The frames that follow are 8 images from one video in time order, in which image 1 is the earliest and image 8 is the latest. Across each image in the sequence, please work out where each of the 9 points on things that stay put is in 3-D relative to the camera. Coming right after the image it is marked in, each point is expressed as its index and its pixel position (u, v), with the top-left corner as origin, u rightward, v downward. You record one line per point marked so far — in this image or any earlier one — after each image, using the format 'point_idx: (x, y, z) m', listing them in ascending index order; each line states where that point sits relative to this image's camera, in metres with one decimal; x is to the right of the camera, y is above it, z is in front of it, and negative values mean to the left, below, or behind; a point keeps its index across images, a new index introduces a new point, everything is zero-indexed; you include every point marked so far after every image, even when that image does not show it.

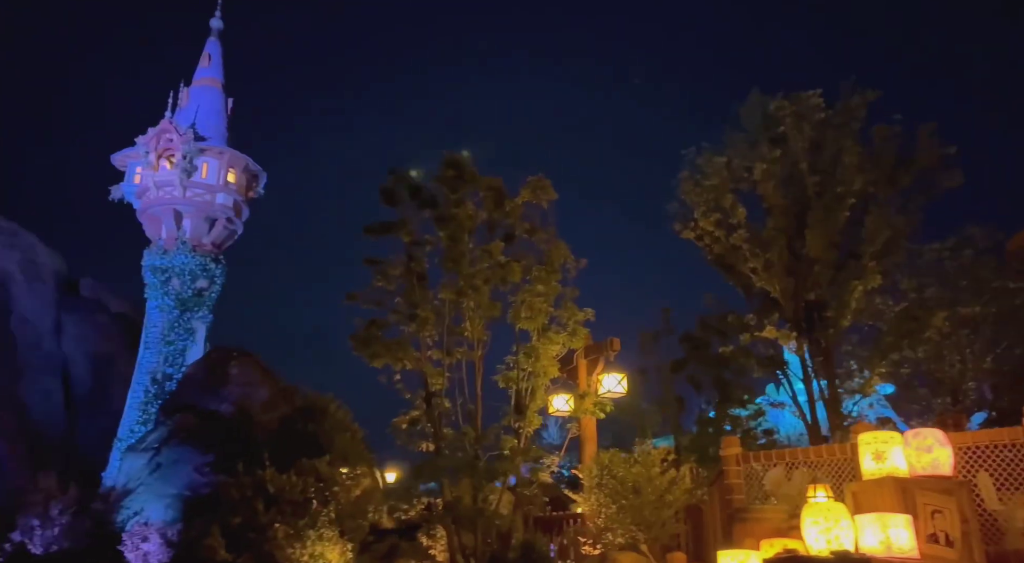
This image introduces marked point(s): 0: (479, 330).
0: (-0.5, -0.7, +9.7) m
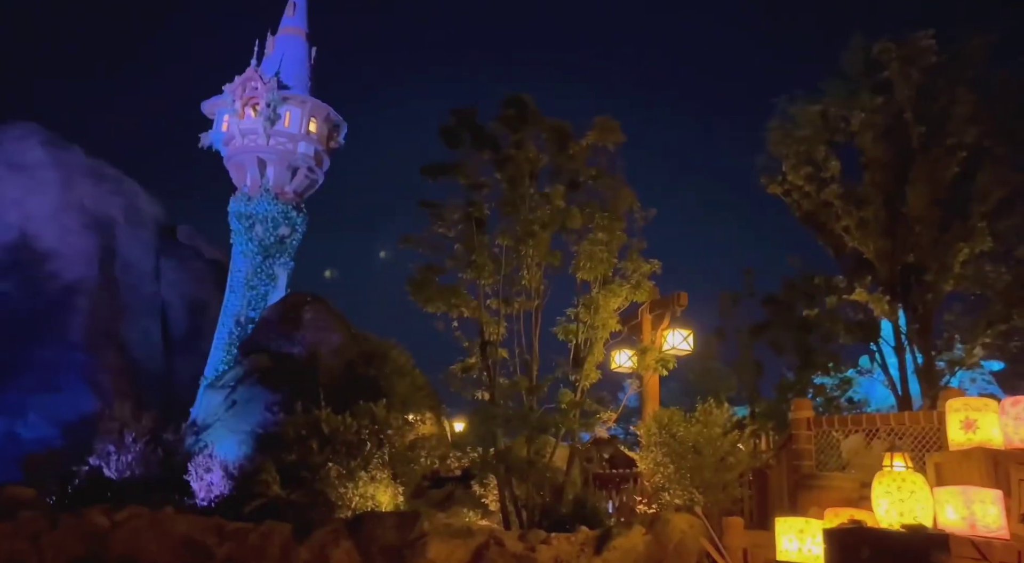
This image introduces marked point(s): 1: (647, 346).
0: (+0.3, 0.0, +9.3) m
1: (+1.8, -0.9, +9.4) m
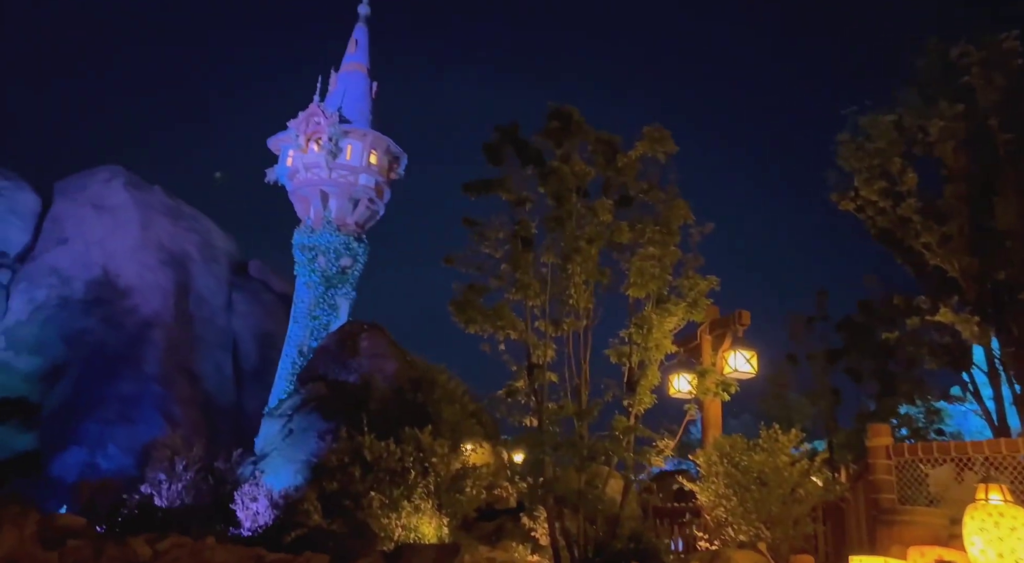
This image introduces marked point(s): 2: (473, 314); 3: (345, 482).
0: (+0.9, -0.2, +8.9) m
1: (+2.5, -1.1, +8.8) m
2: (-0.5, -0.4, +8.8) m
3: (-2.4, -2.8, +9.8) m
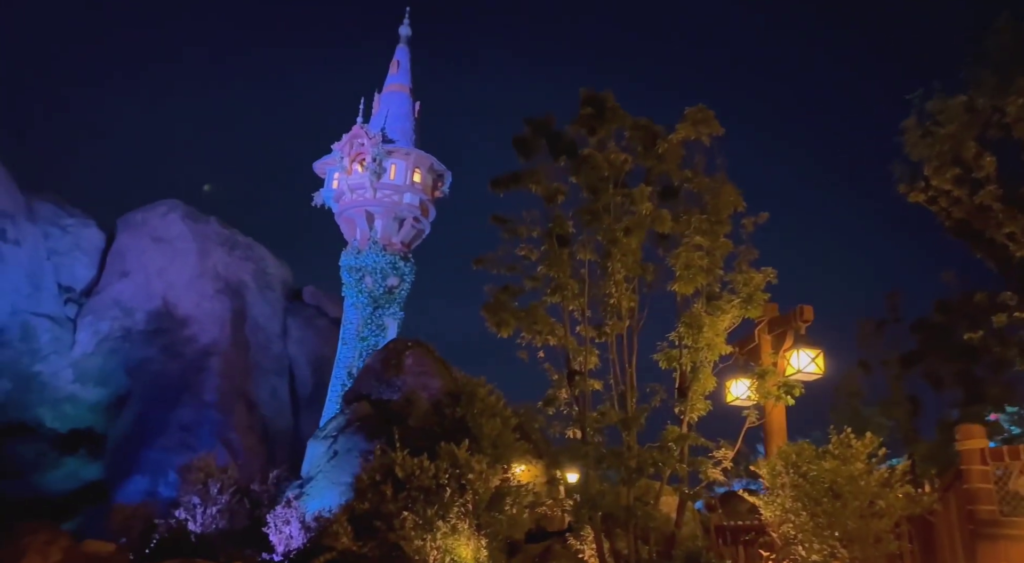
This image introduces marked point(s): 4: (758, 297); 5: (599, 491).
0: (+1.4, -0.2, +8.3) m
1: (+2.9, -1.0, +7.9) m
2: (-0.1, -0.4, +8.3) m
3: (-1.8, -2.9, +9.3) m
4: (+2.8, -0.2, +7.9) m
5: (+0.9, -2.3, +7.5) m
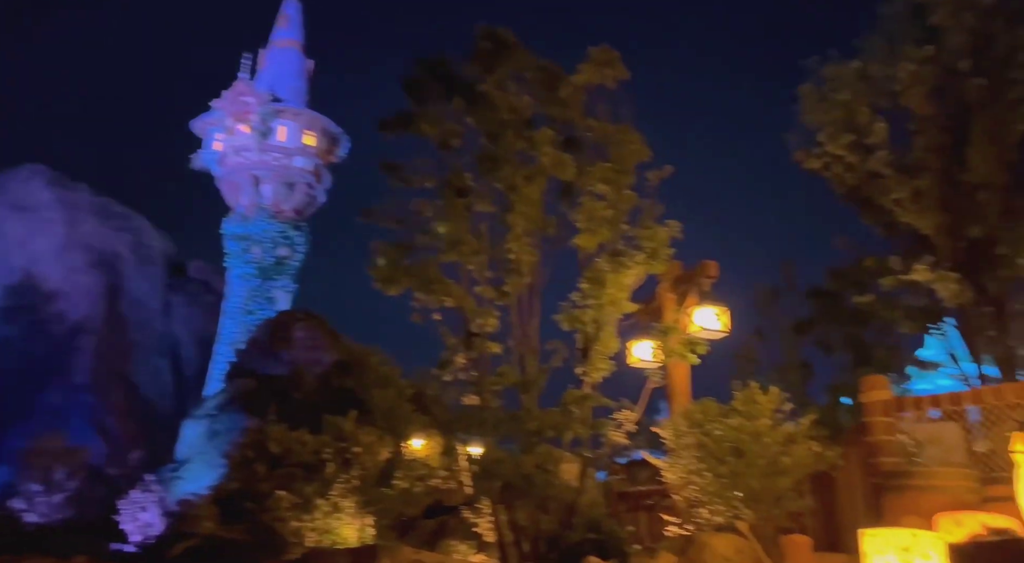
0: (+0.2, +0.3, +7.7) m
1: (+1.7, -0.5, +7.6) m
2: (-1.3, +0.1, +7.5) m
3: (-3.1, -2.4, +8.4) m
4: (+1.6, +0.3, +7.5) m
5: (-0.1, -1.8, +7.0) m
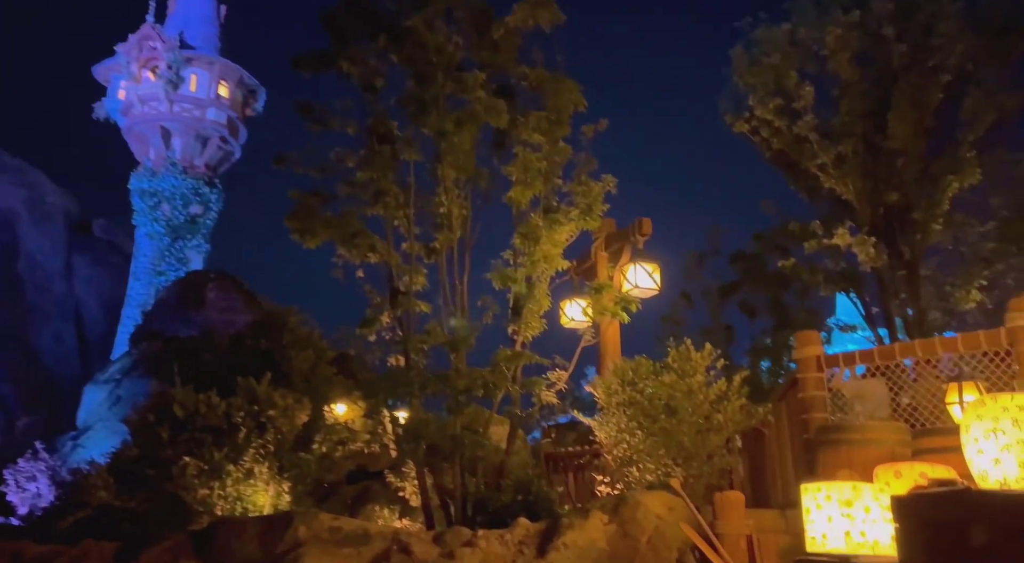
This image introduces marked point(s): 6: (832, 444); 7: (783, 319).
0: (-0.6, +0.8, +7.3) m
1: (+1.0, 0.0, +7.4) m
2: (-2.0, +0.6, +7.0) m
3: (-4.0, -1.9, +7.8) m
4: (+0.9, +0.8, +7.3) m
5: (-0.8, -1.3, +6.6) m
6: (+2.1, -1.0, +4.5) m
7: (+5.3, -0.7, +13.6) m
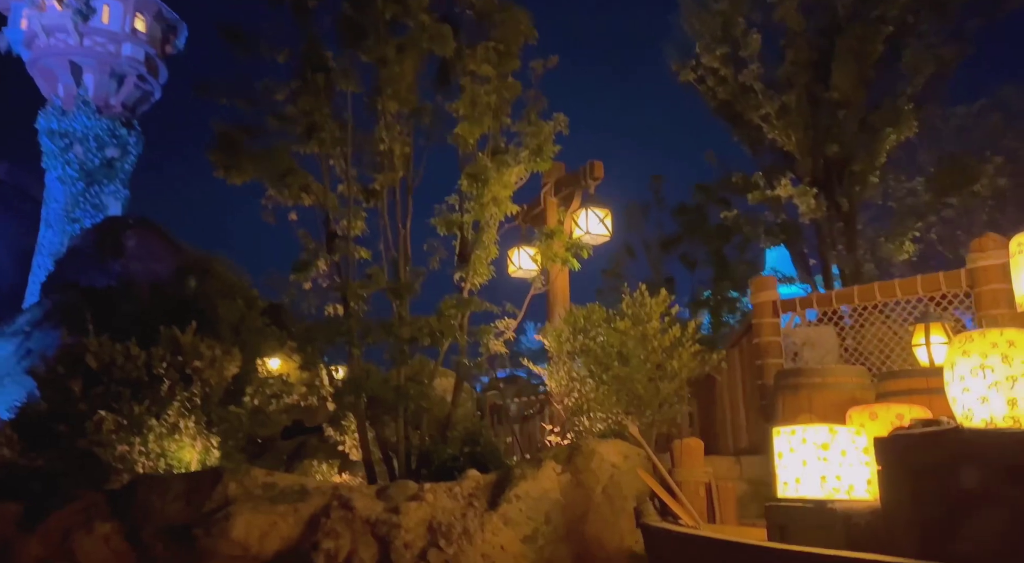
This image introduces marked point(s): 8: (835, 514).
0: (-1.1, +1.4, +6.8) m
1: (+0.4, +0.5, +7.1) m
2: (-2.5, +1.1, +6.4) m
3: (-4.6, -1.3, +7.2) m
4: (+0.4, +1.3, +6.9) m
5: (-1.3, -0.8, +6.3) m
6: (+1.8, -0.7, +4.3) m
7: (+4.2, +0.2, +13.7) m
8: (+1.3, -0.9, +2.8) m
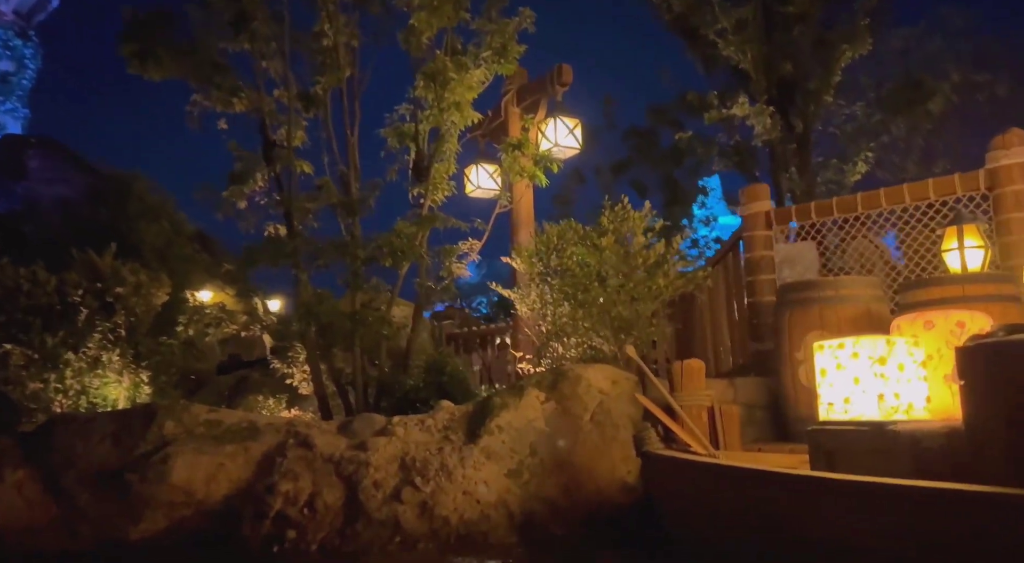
0: (-1.4, +2.1, +6.0) m
1: (+0.1, +1.3, +6.5) m
2: (-2.8, +1.8, +5.5) m
3: (-4.9, -0.5, +6.2) m
4: (0.0, +2.1, +6.2) m
5: (-1.6, -0.1, +5.6) m
6: (+1.7, -0.1, +4.0) m
7: (+3.2, +1.7, +13.4) m
8: (+1.3, -0.5, +2.4) m
